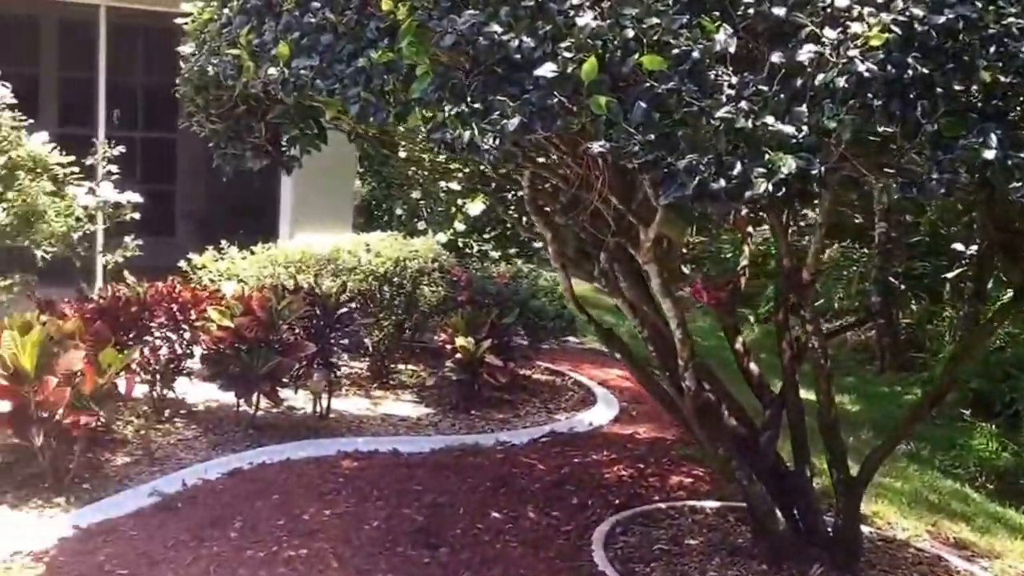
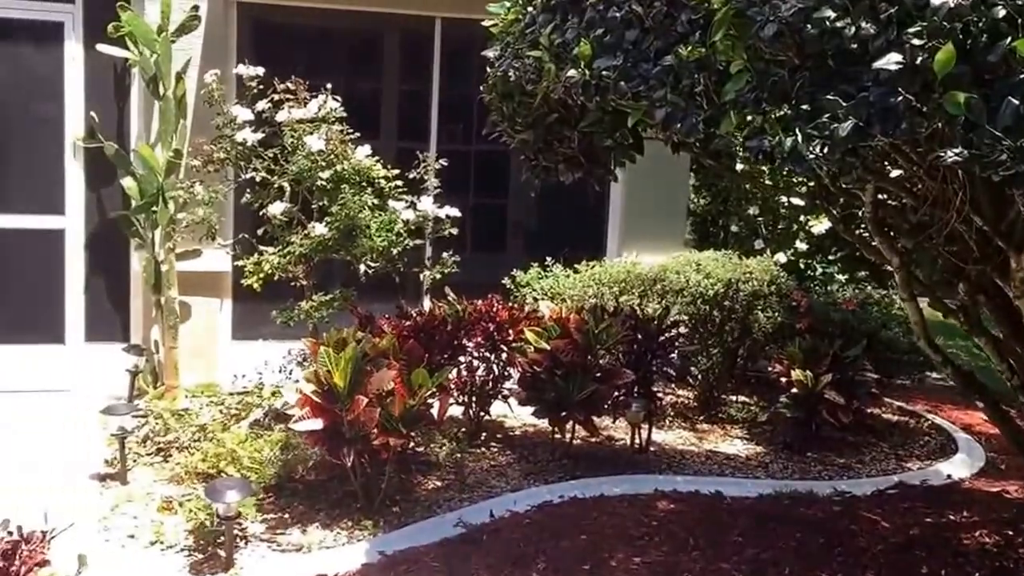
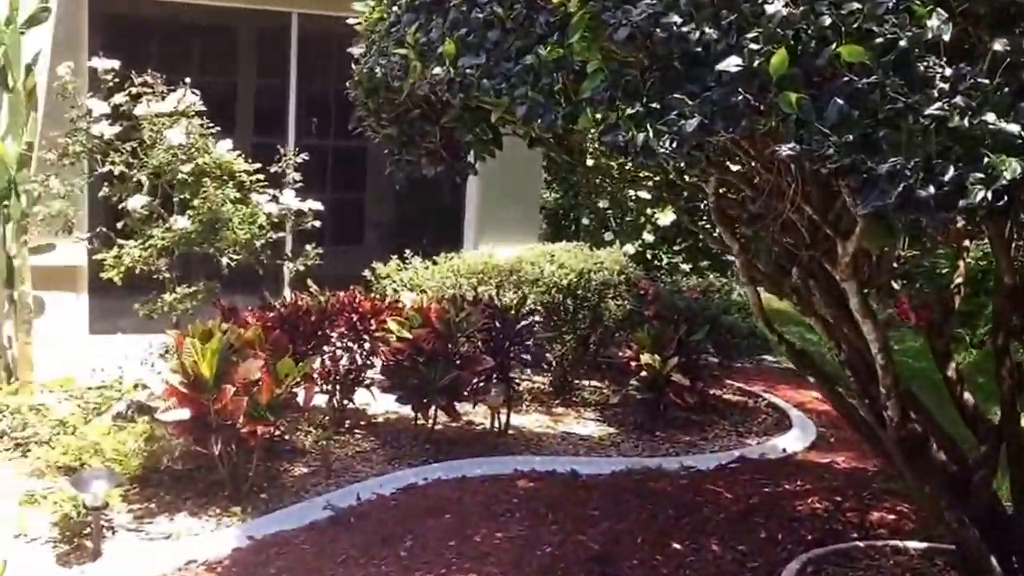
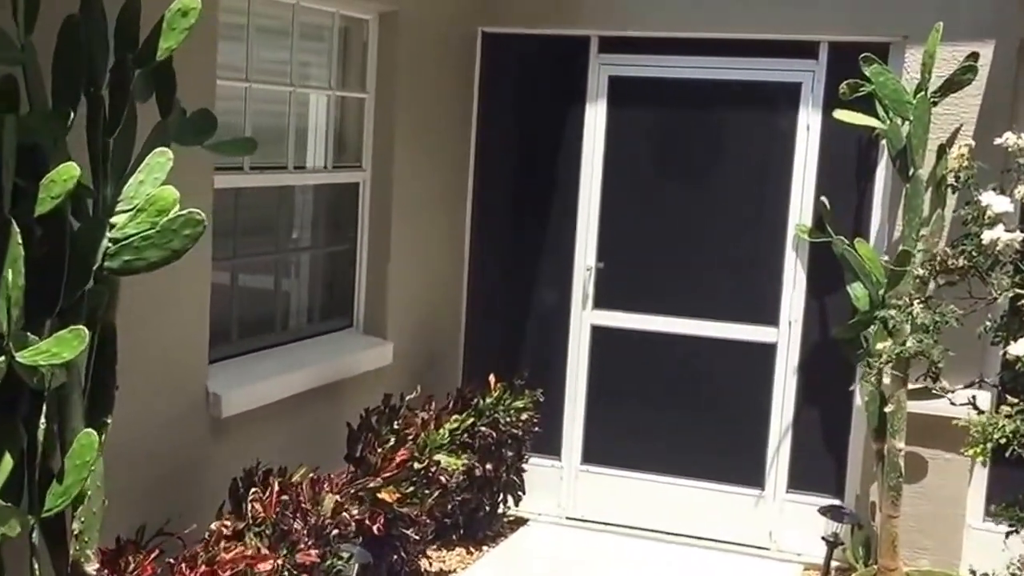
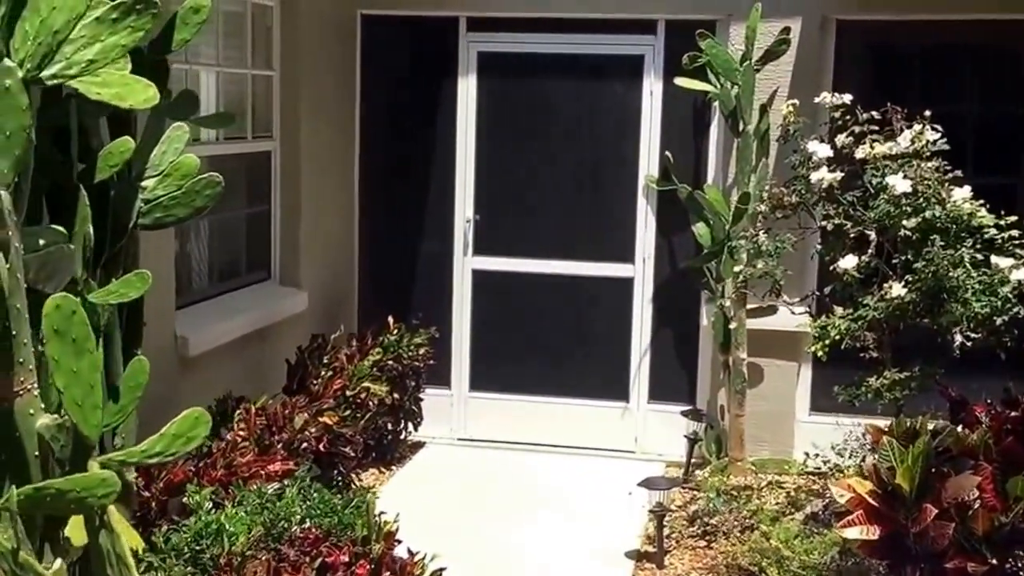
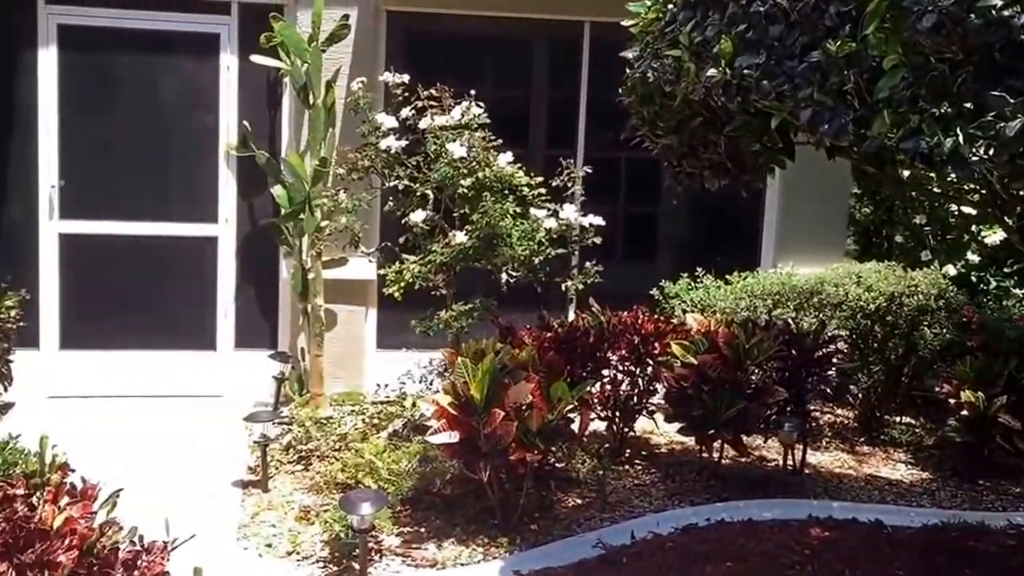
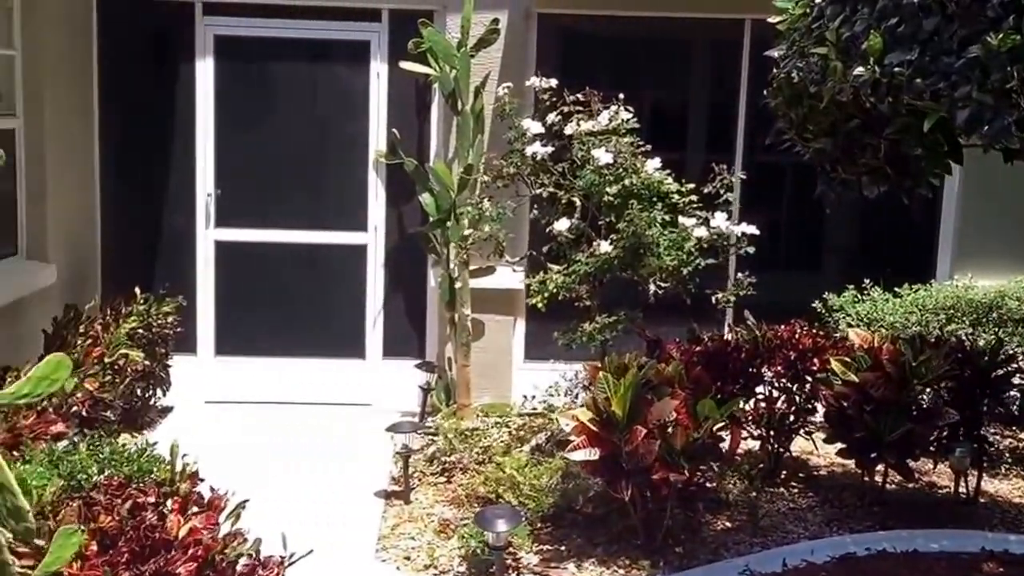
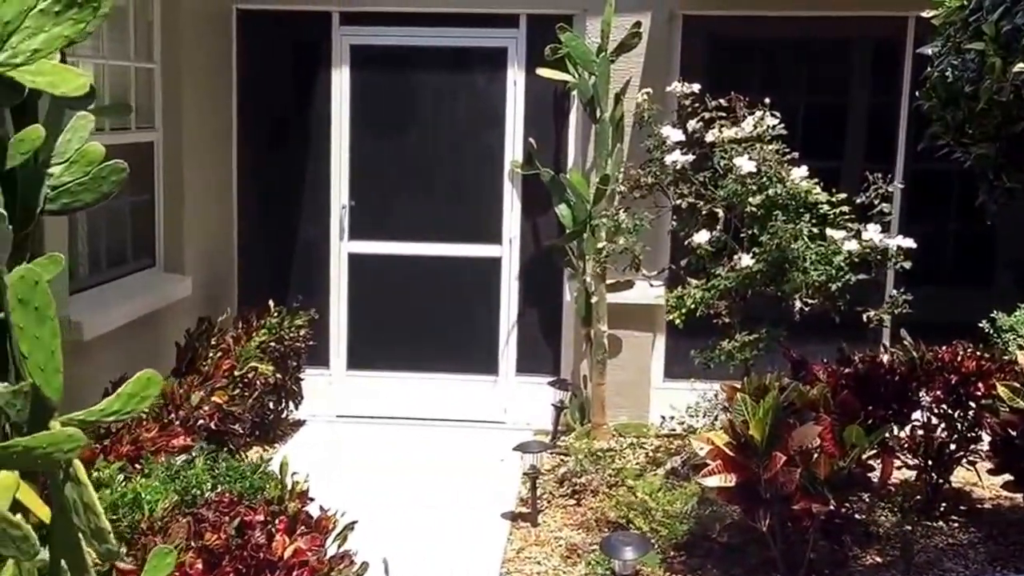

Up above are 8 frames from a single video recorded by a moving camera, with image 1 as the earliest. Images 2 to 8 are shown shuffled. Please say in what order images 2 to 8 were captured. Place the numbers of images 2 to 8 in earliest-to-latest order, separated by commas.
3, 2, 6, 7, 8, 5, 4
